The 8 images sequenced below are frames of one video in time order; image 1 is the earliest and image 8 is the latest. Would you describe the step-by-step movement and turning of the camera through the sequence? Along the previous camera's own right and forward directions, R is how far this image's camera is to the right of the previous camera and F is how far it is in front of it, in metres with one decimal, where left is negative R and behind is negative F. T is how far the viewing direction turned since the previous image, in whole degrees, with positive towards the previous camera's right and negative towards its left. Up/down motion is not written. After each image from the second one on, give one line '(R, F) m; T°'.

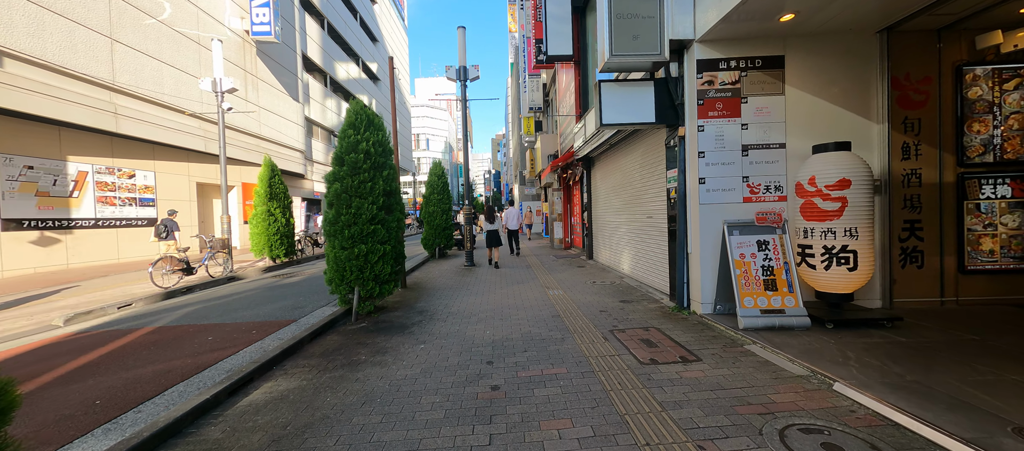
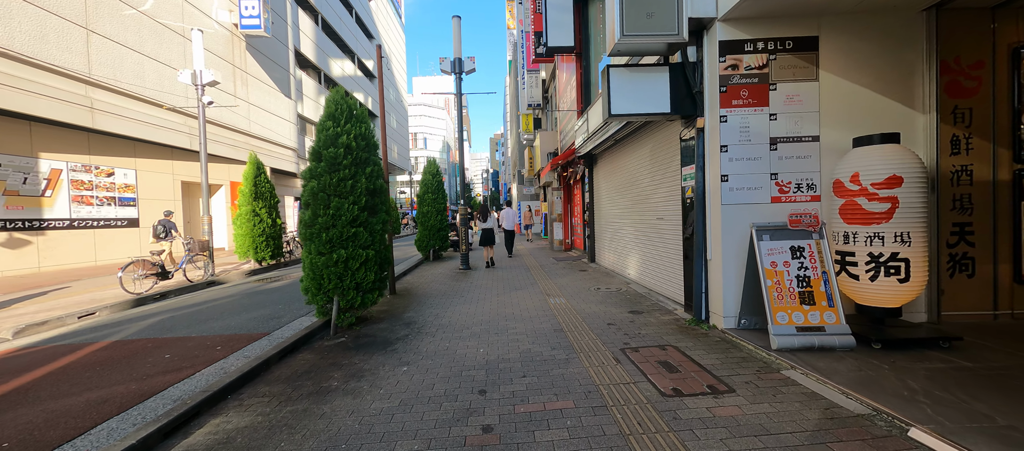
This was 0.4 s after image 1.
(0.0, +0.6) m; 0°
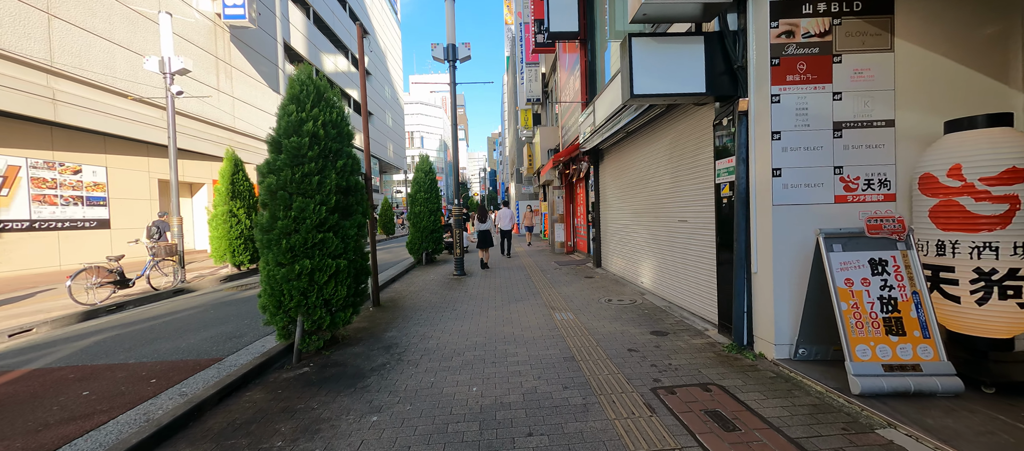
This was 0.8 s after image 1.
(0.0, +0.9) m; 0°
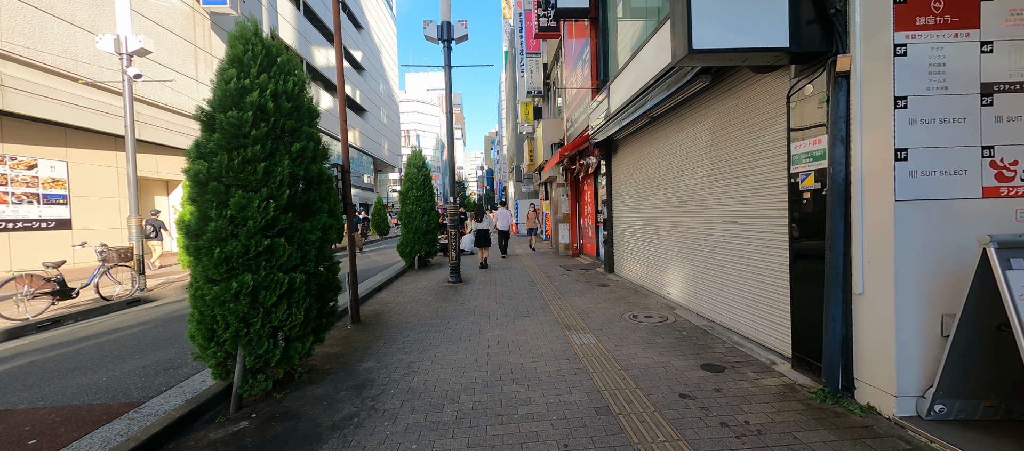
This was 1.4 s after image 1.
(-0.1, +1.1) m; 0°
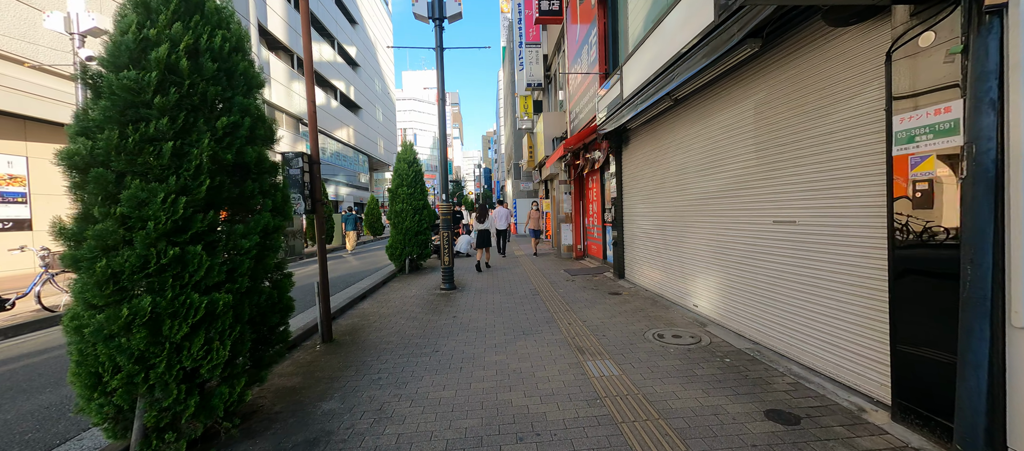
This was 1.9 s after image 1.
(0.0, +0.9) m; 0°
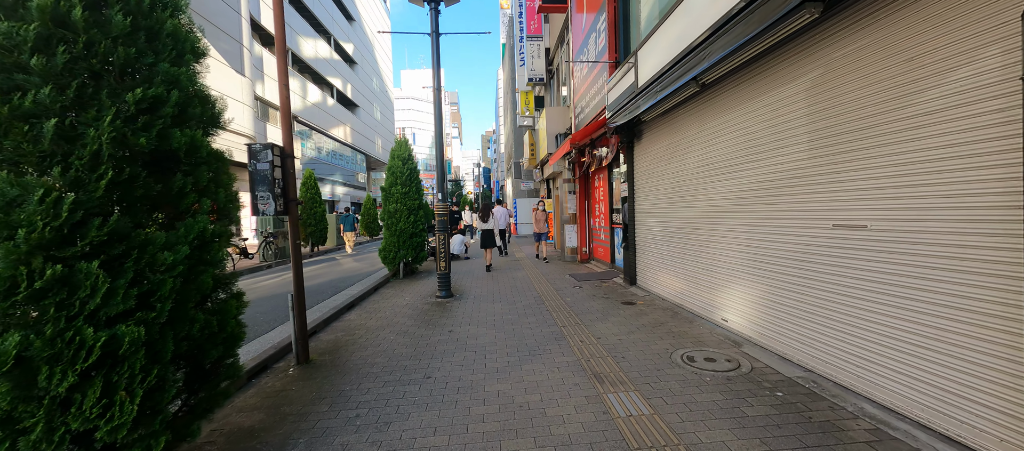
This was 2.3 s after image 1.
(-0.1, +0.7) m; 0°
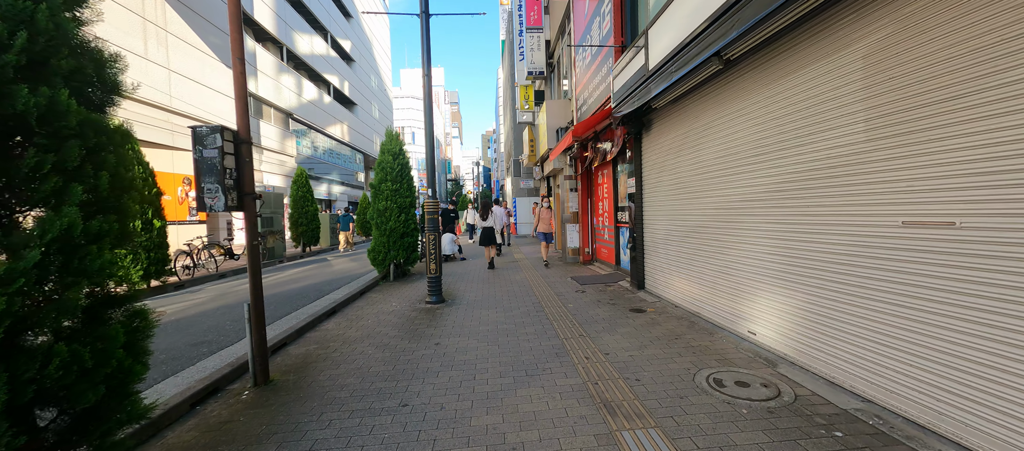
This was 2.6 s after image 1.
(+0.1, +0.6) m; 0°
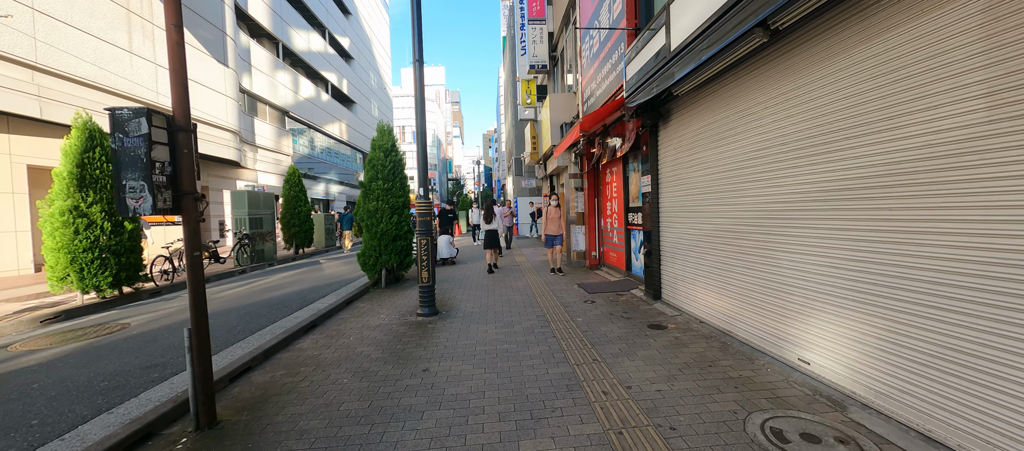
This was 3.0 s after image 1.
(0.0, +0.7) m; 0°
